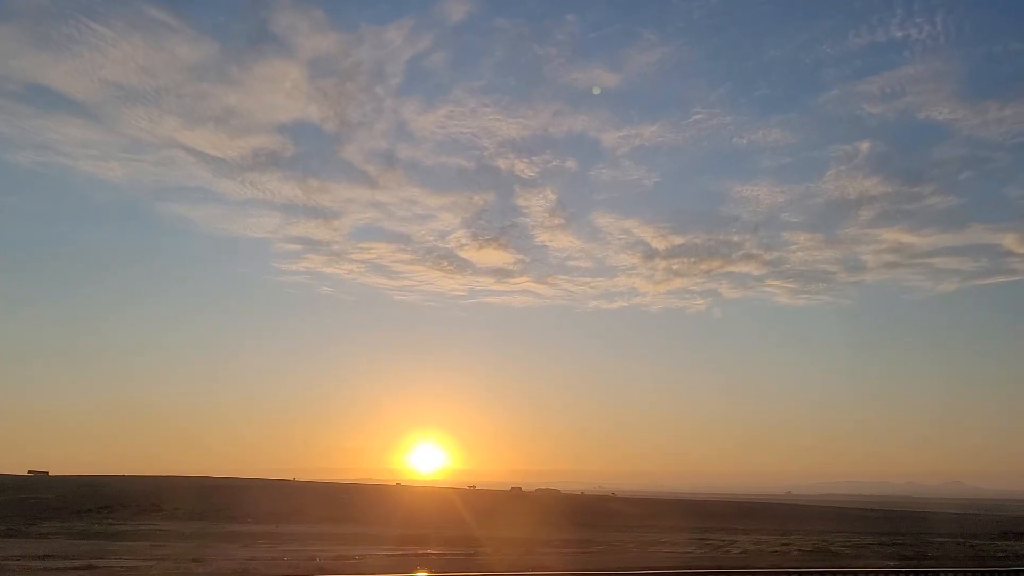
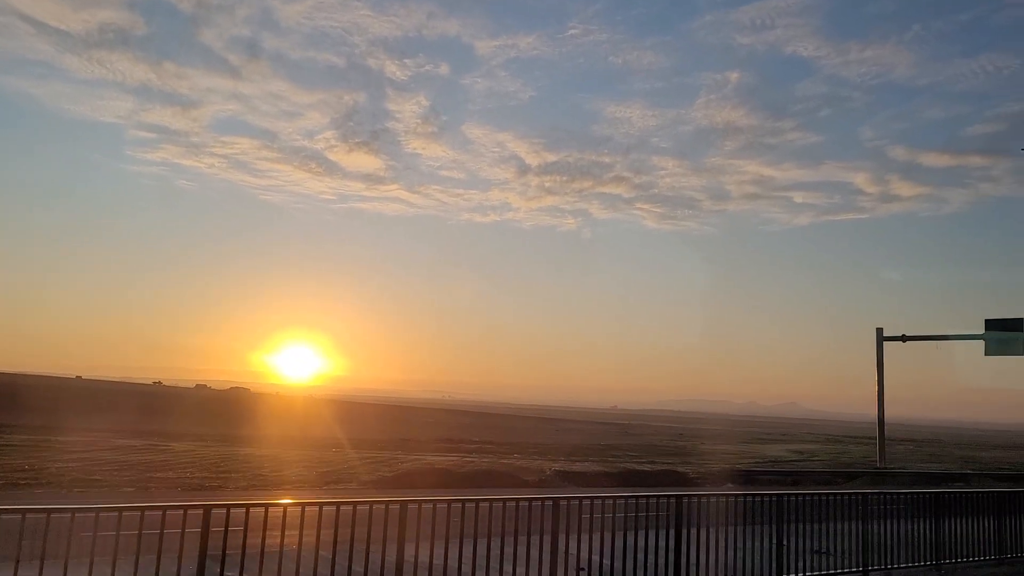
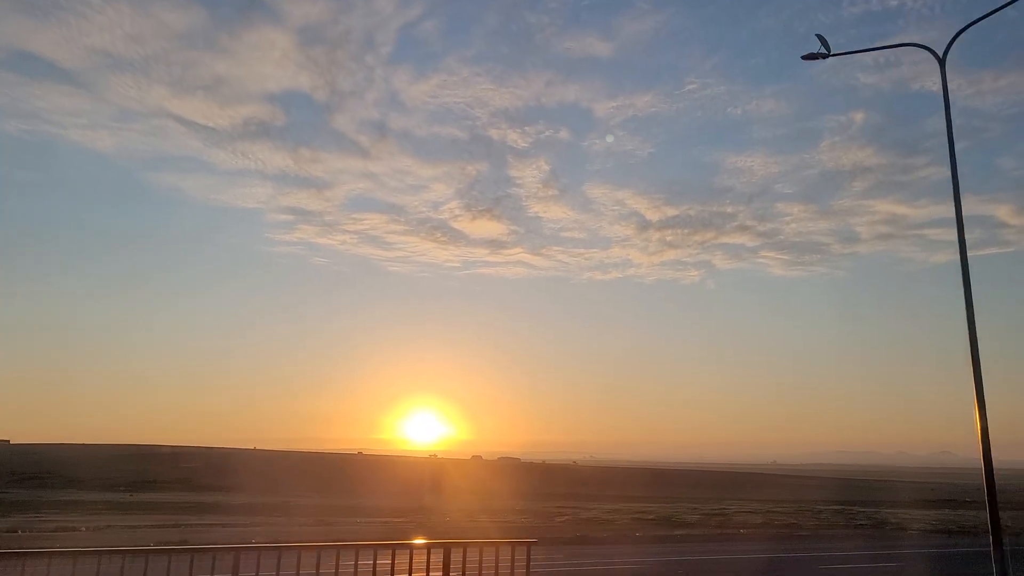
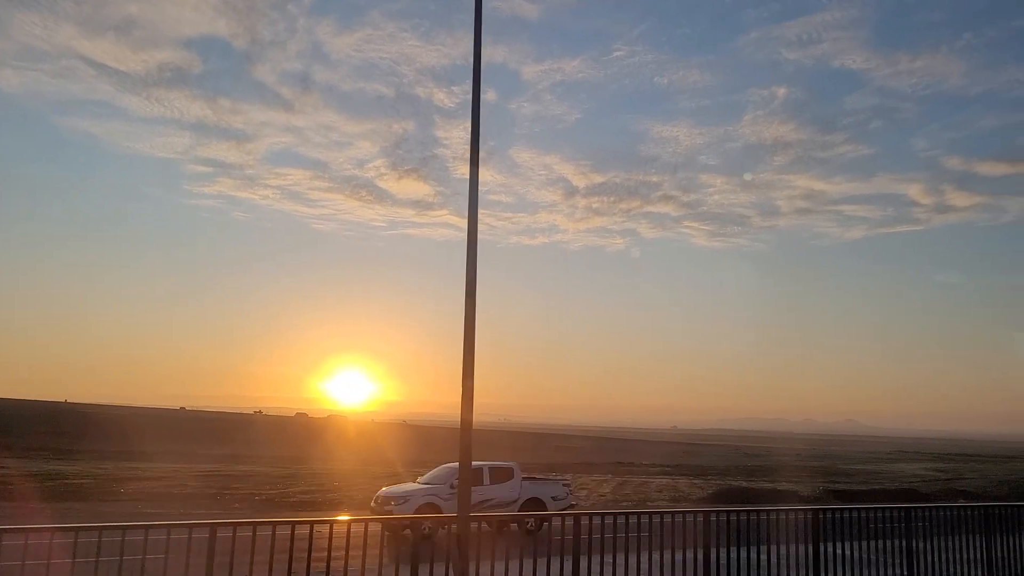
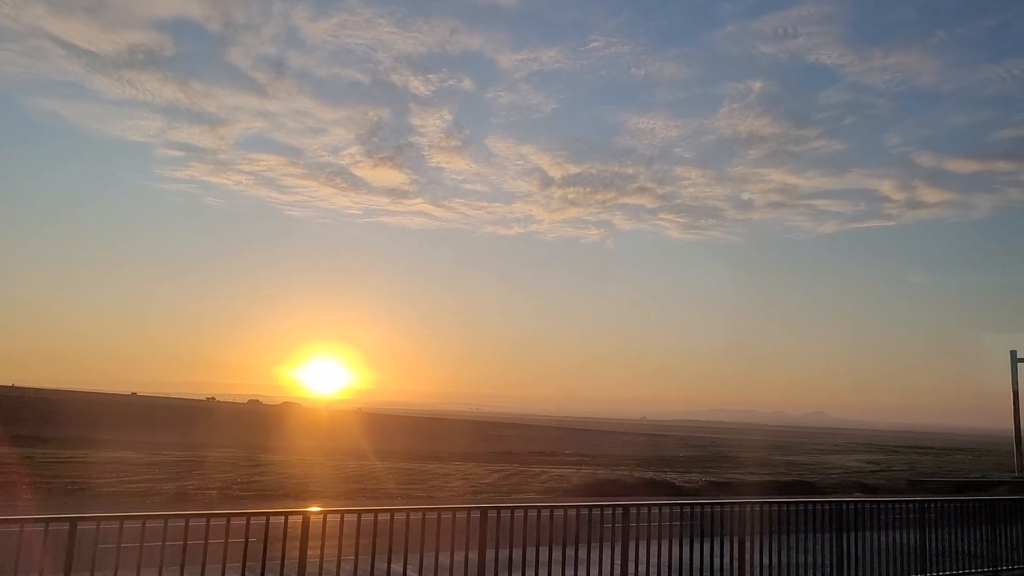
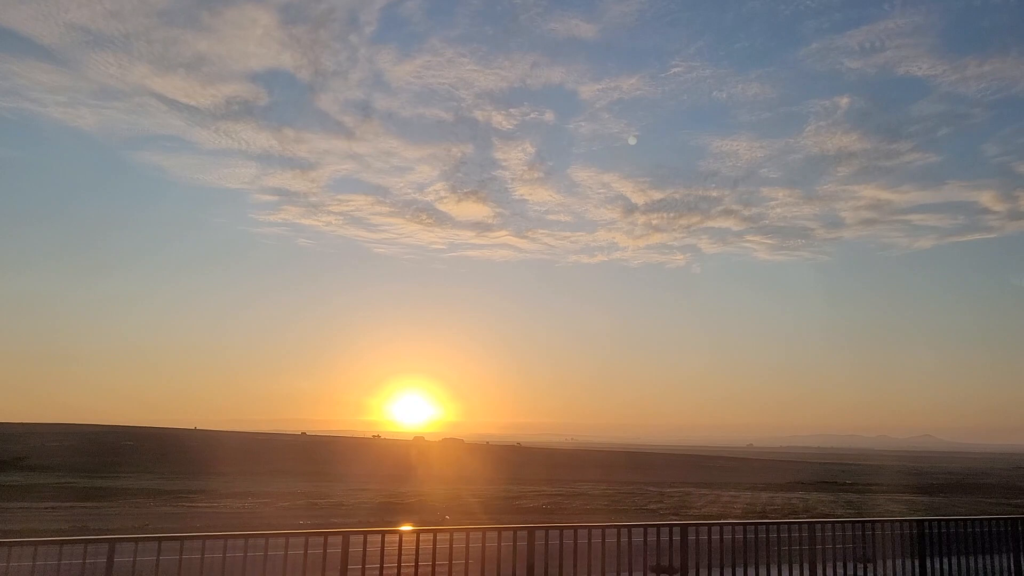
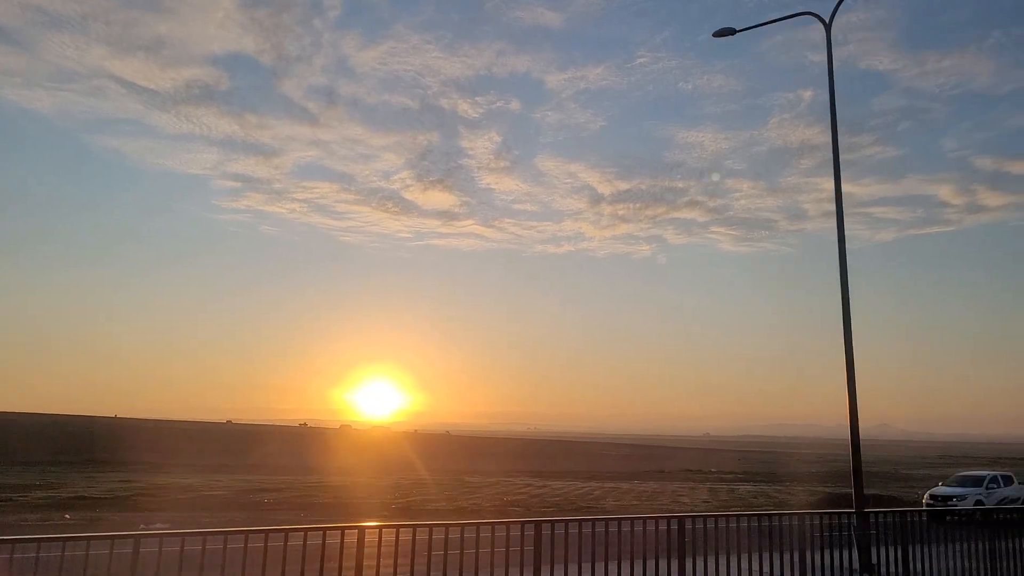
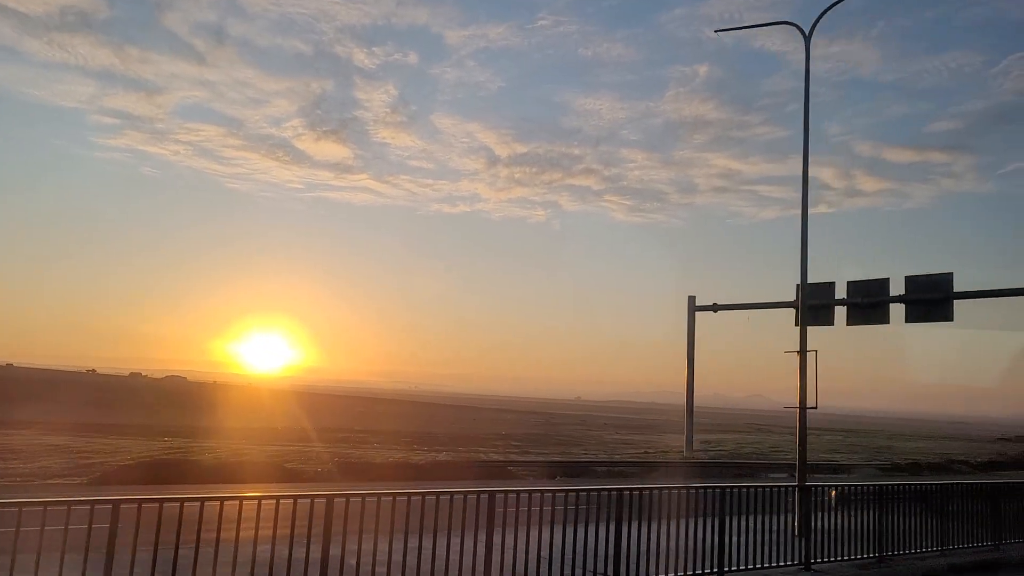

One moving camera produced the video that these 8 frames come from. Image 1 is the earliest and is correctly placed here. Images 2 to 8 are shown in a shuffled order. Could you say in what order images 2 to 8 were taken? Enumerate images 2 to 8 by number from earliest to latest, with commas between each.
3, 6, 7, 4, 5, 2, 8
